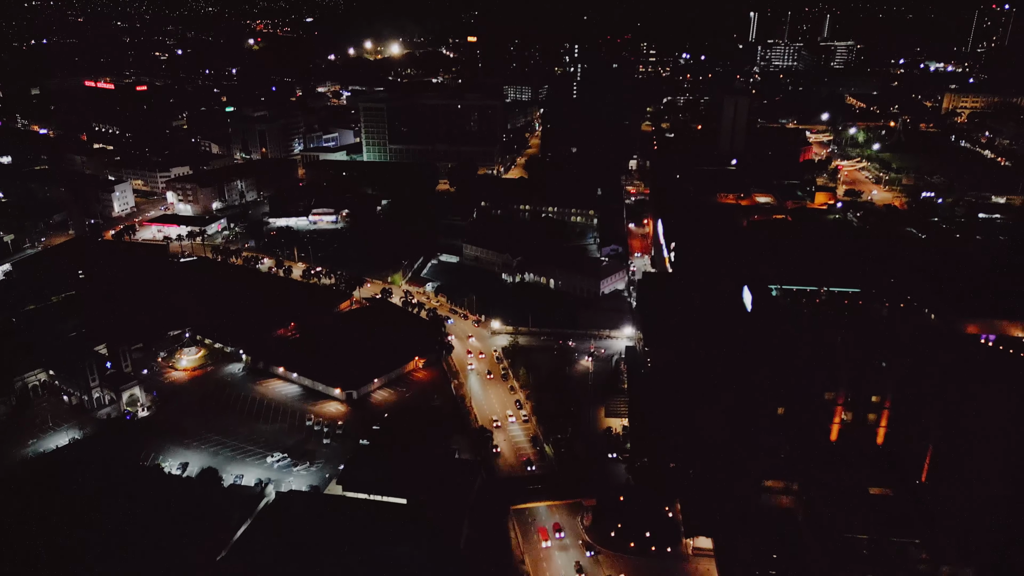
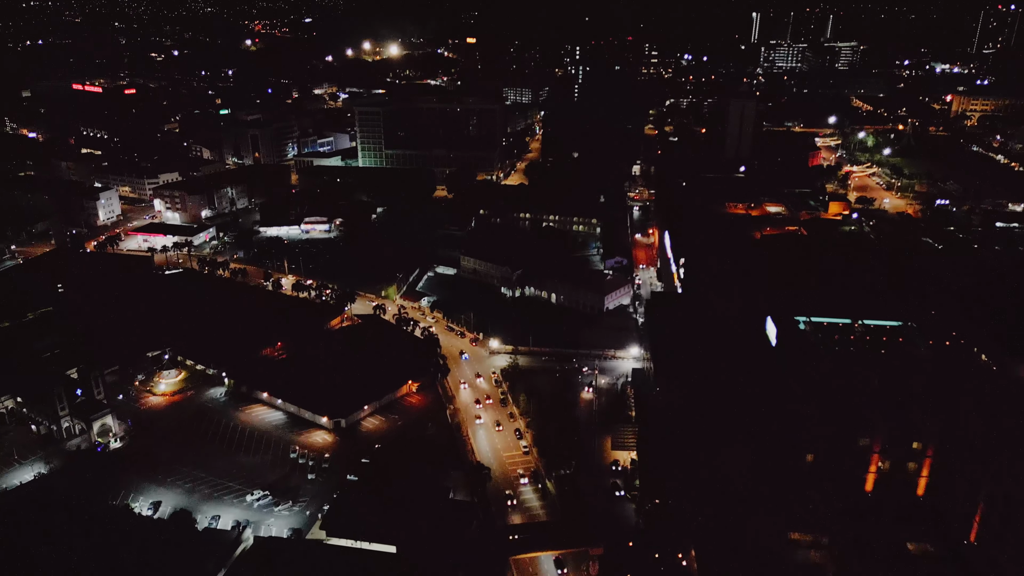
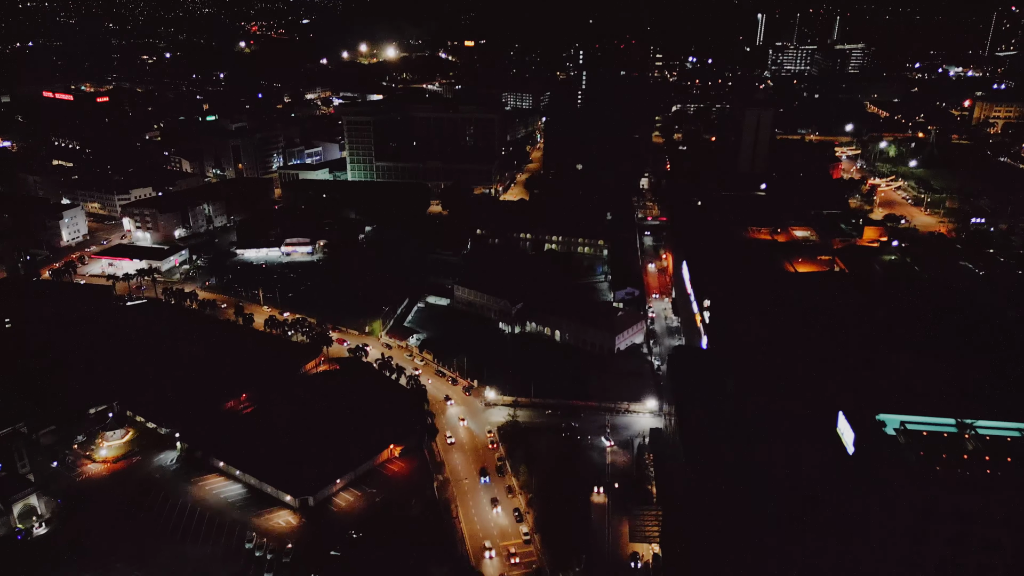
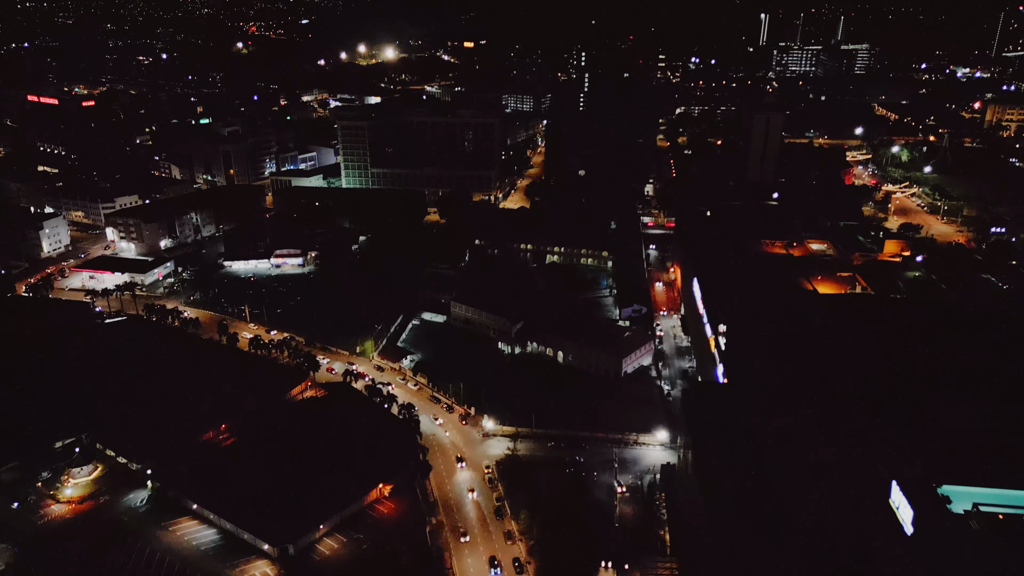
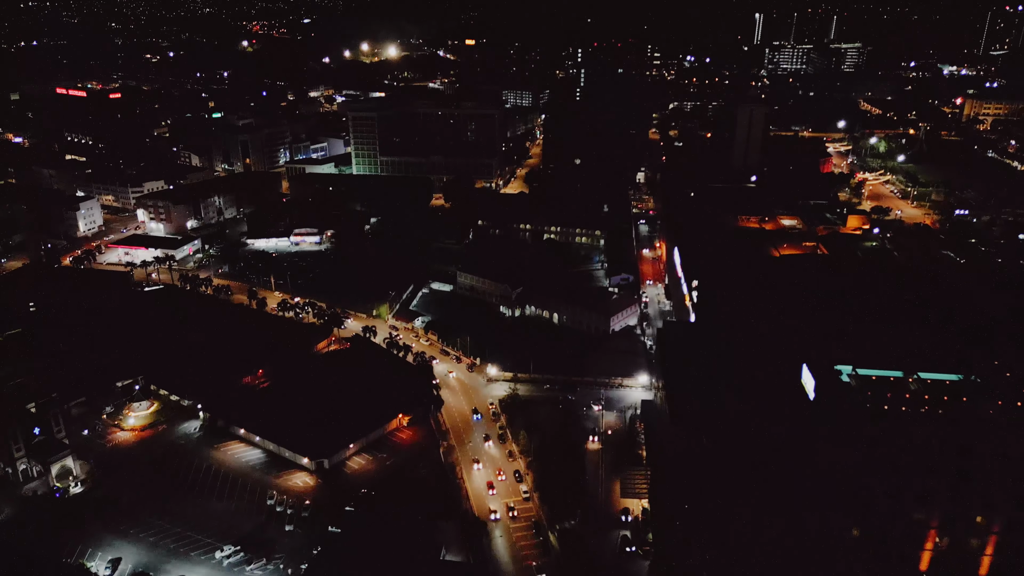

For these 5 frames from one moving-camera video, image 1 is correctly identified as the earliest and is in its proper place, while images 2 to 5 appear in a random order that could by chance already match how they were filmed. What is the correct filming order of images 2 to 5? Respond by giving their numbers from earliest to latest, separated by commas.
2, 5, 3, 4
